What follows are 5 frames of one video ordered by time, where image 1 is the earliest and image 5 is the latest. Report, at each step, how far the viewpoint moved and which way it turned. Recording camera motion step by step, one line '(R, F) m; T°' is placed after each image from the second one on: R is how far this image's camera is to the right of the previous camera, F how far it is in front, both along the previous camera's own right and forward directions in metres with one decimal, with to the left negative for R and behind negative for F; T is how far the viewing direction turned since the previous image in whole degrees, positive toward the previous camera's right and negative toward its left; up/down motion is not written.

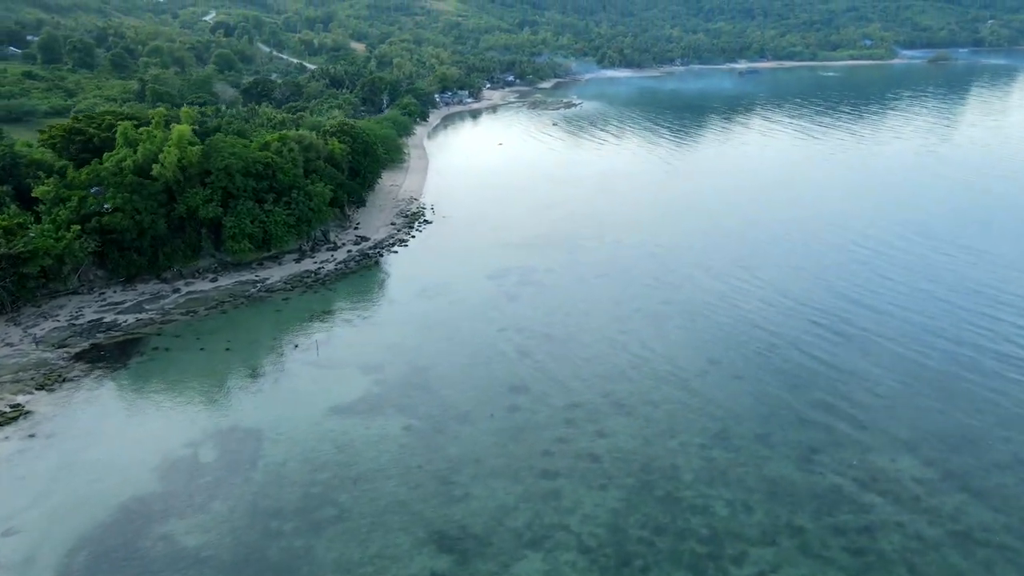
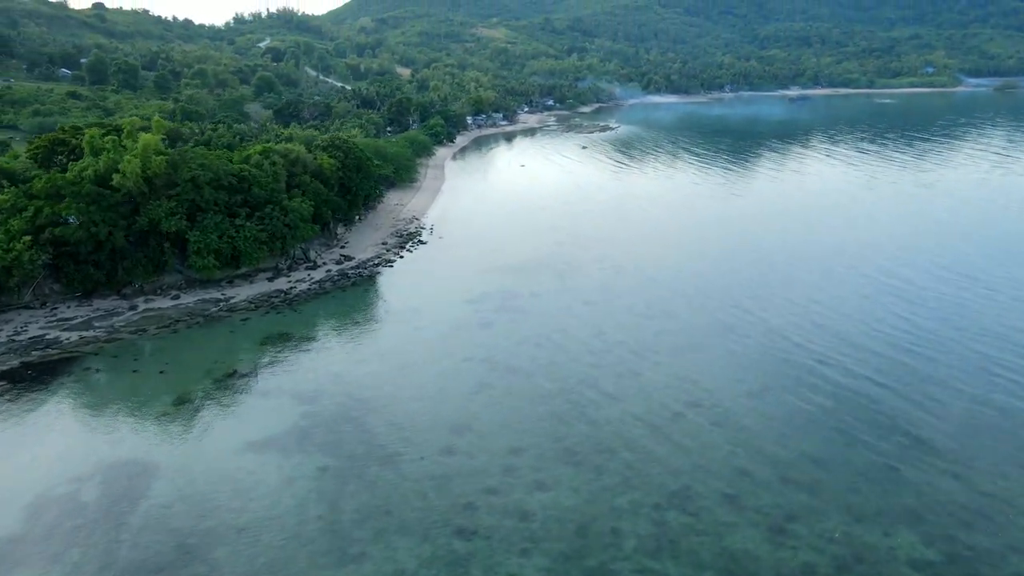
(+3.9, +3.7) m; -4°
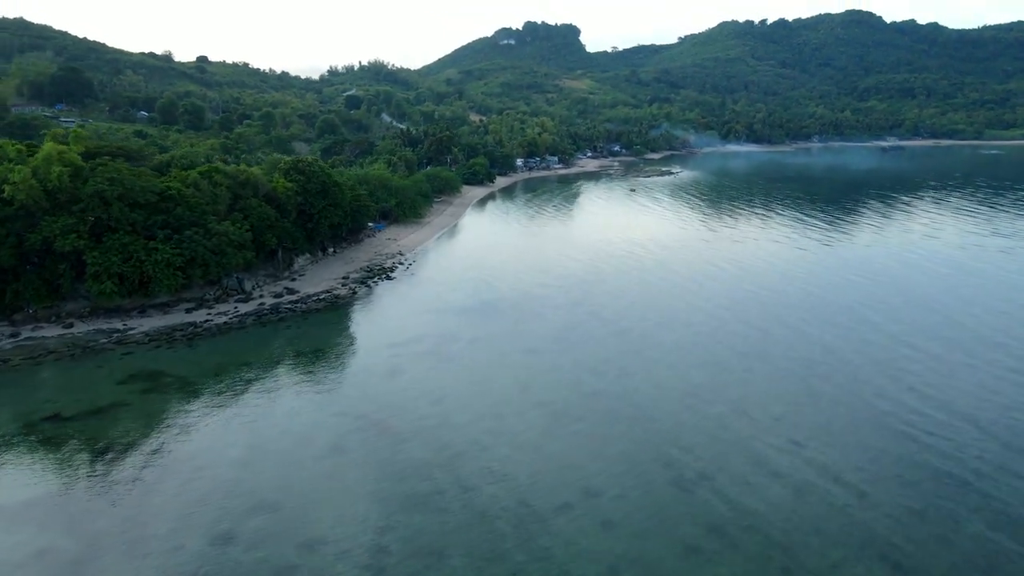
(+7.2, +7.3) m; -7°
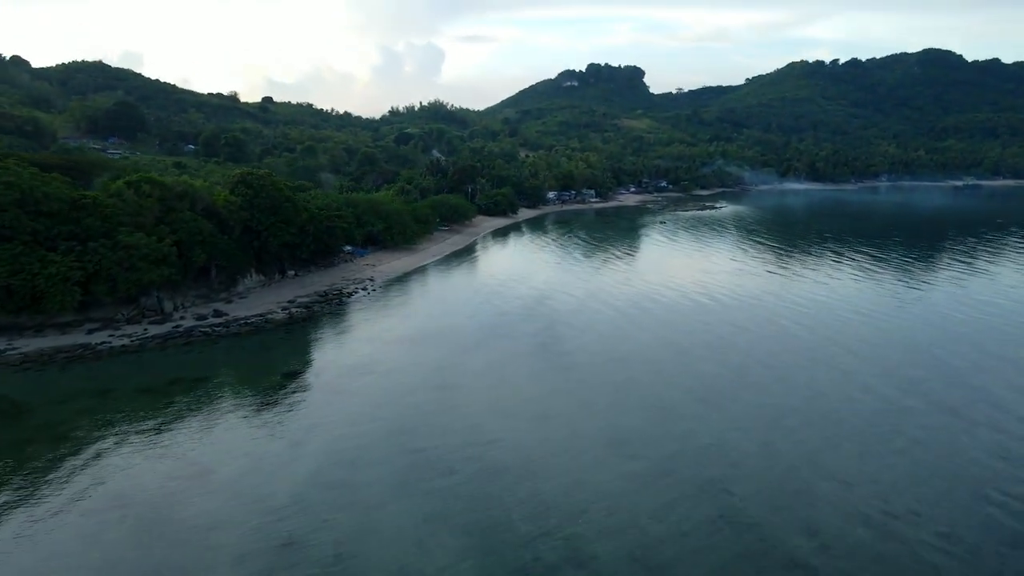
(+5.8, +5.8) m; -5°
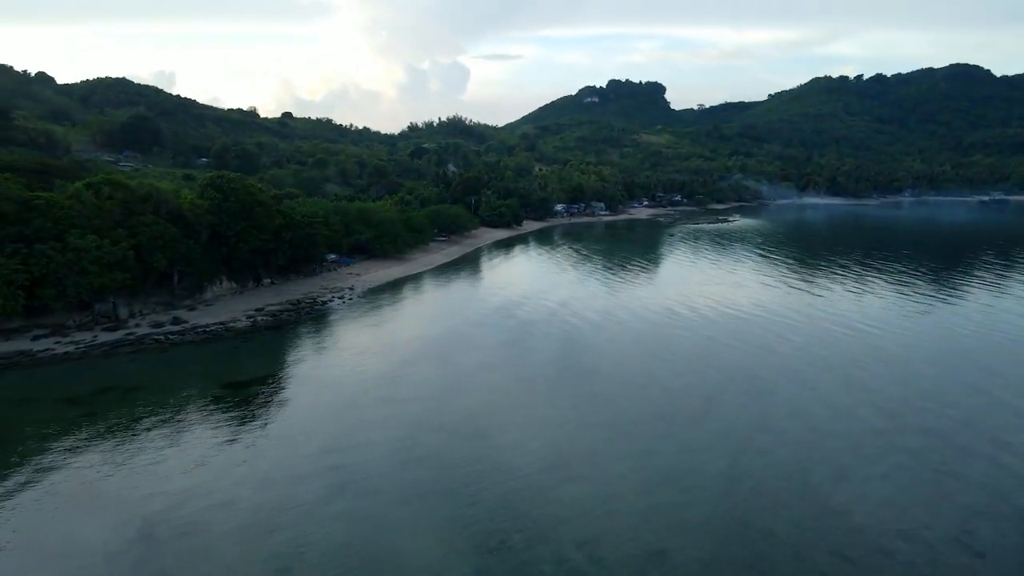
(+2.4, +2.3) m; -2°
